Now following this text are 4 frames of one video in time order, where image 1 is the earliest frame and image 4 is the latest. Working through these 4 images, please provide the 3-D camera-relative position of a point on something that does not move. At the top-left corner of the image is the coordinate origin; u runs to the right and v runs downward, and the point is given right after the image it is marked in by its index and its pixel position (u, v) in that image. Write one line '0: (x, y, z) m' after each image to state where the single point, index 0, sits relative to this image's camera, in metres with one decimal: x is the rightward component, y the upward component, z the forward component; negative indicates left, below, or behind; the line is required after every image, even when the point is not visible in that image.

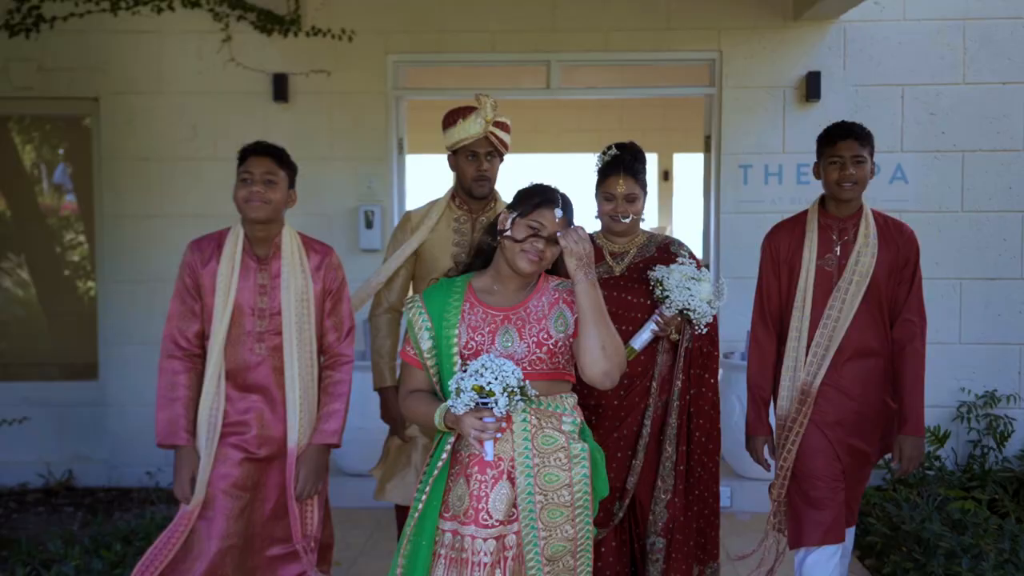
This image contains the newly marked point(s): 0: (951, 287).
0: (+1.9, 0.0, +4.6) m
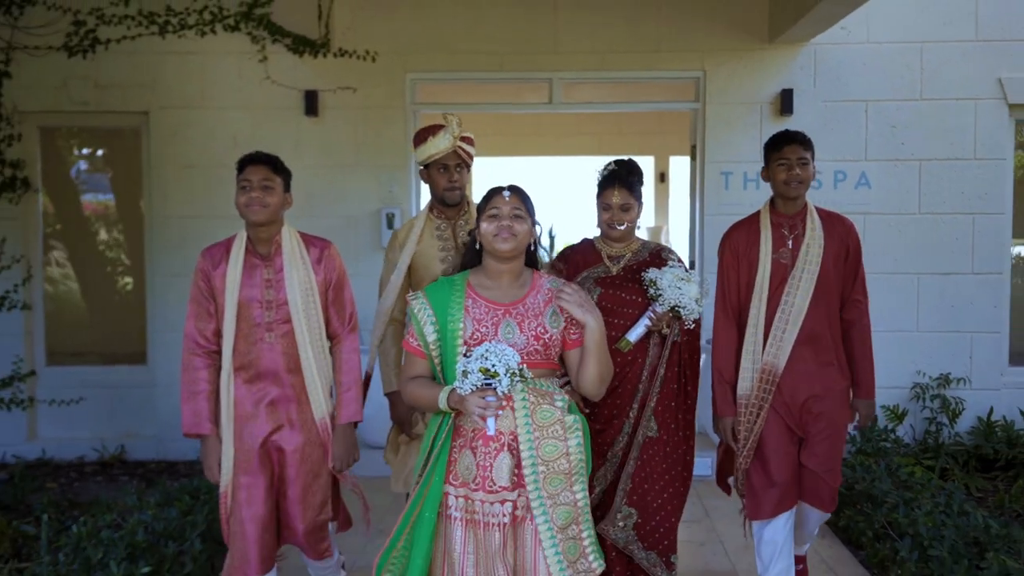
0: (+1.9, 0.0, +5.2) m
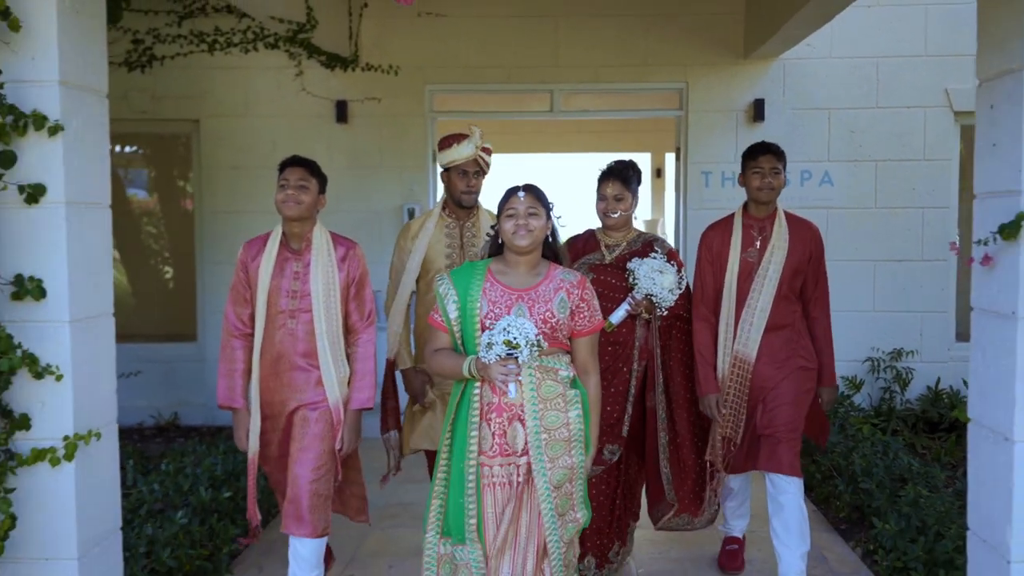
0: (+2.0, +0.1, +5.9) m
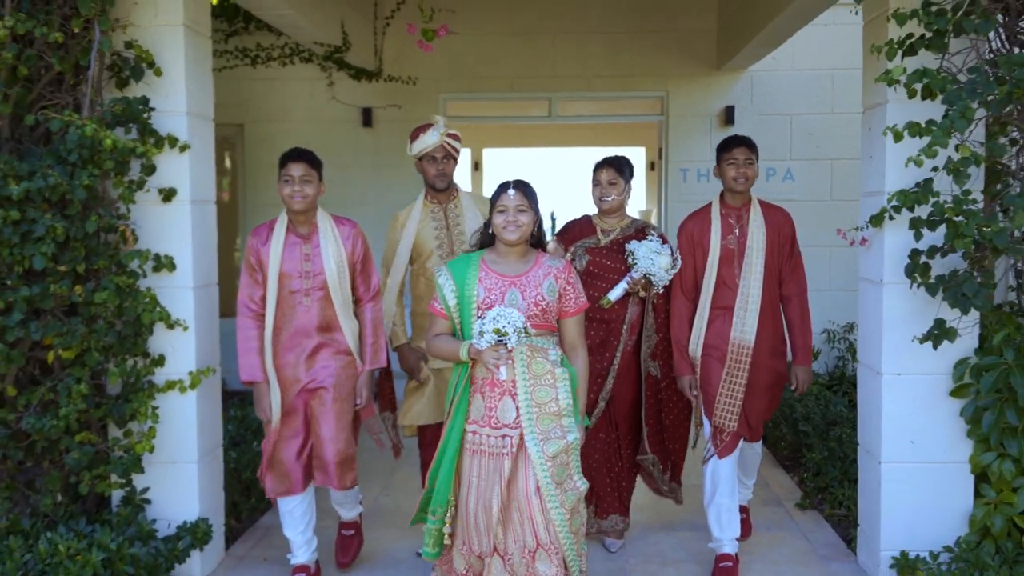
0: (+2.0, +0.2, +6.8) m
